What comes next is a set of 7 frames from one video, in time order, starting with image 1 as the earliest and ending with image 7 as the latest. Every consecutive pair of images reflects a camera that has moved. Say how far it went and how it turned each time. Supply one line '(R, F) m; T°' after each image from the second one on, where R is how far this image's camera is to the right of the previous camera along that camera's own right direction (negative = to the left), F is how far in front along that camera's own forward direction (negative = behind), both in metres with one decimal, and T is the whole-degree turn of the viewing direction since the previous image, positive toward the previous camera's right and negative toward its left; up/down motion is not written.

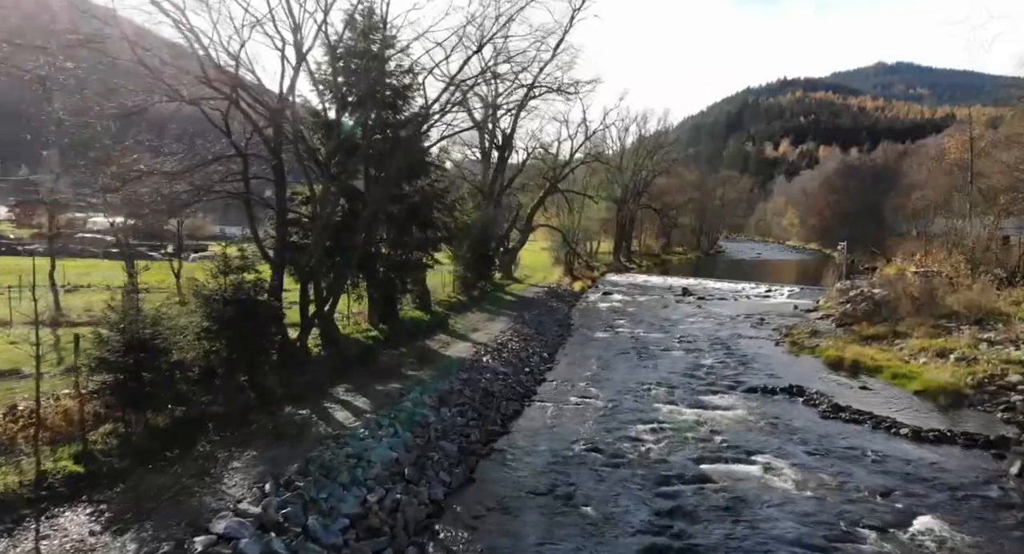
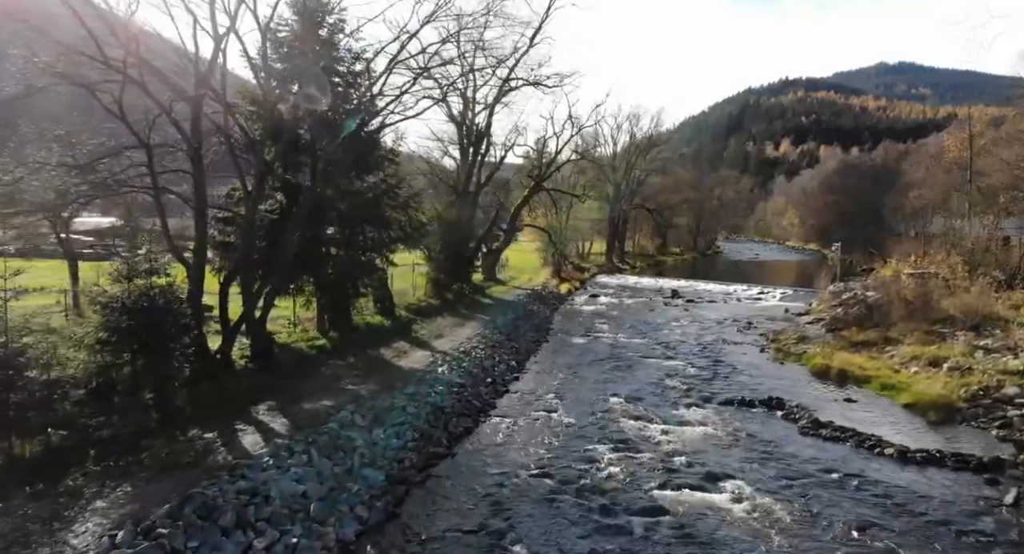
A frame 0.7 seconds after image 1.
(+1.1, +1.4) m; 0°
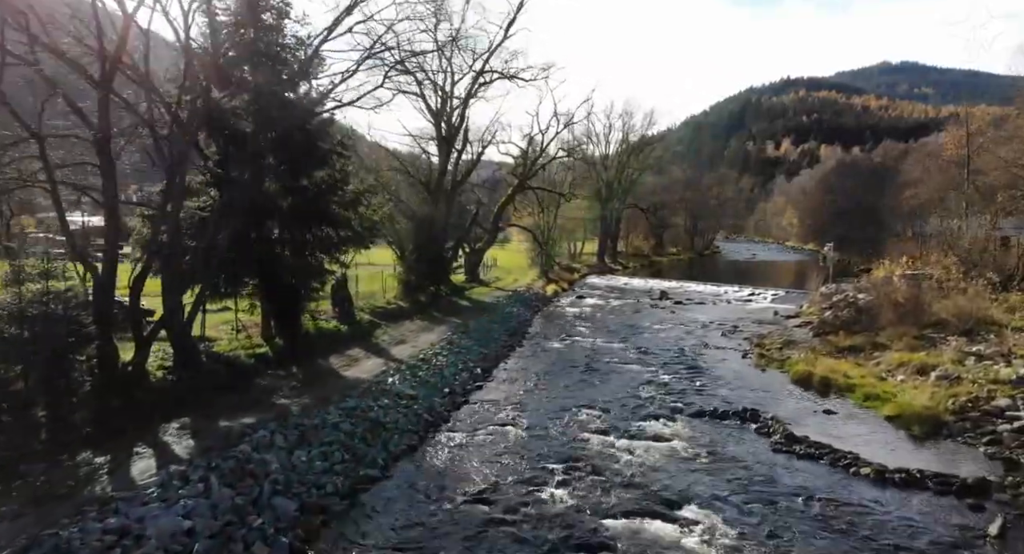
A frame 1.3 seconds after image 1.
(+1.1, +1.2) m; 0°
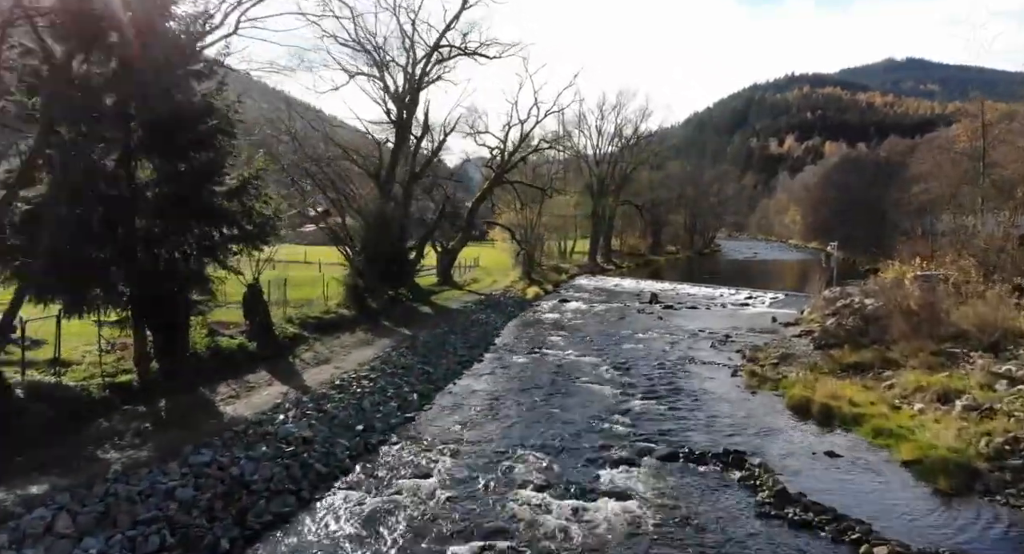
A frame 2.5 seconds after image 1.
(+1.6, +3.3) m; 0°
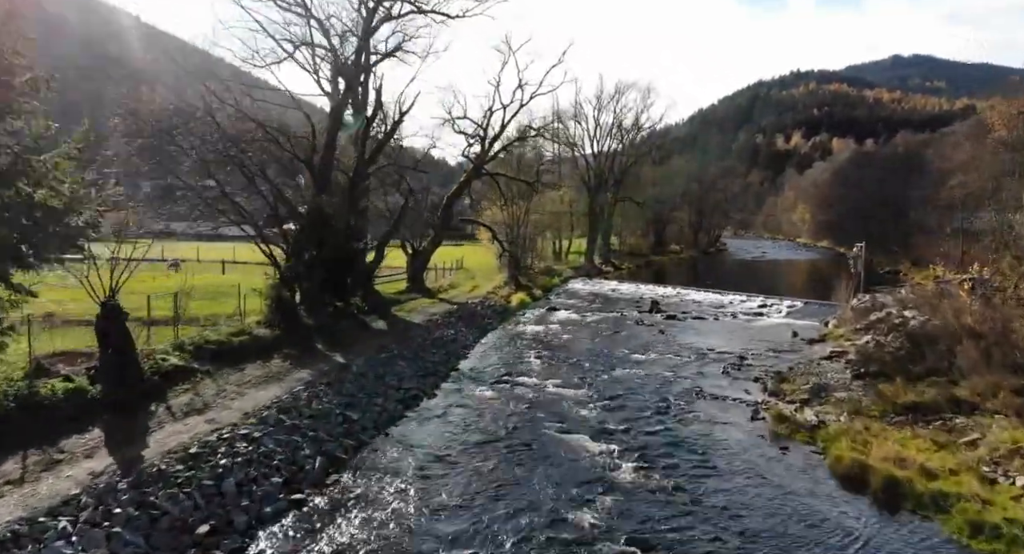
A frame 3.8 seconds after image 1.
(+1.1, +4.7) m; 0°
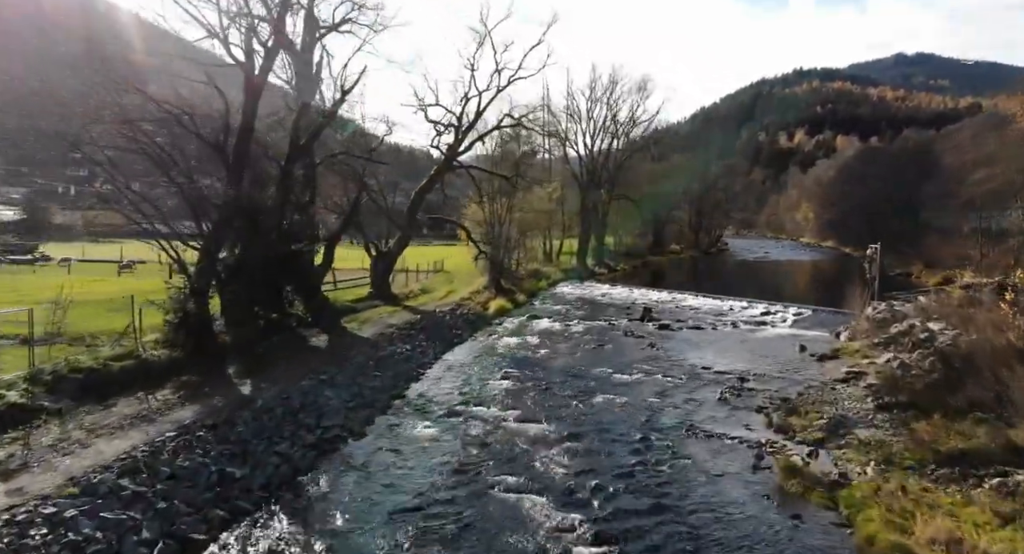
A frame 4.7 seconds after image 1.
(+1.2, +3.3) m; 0°
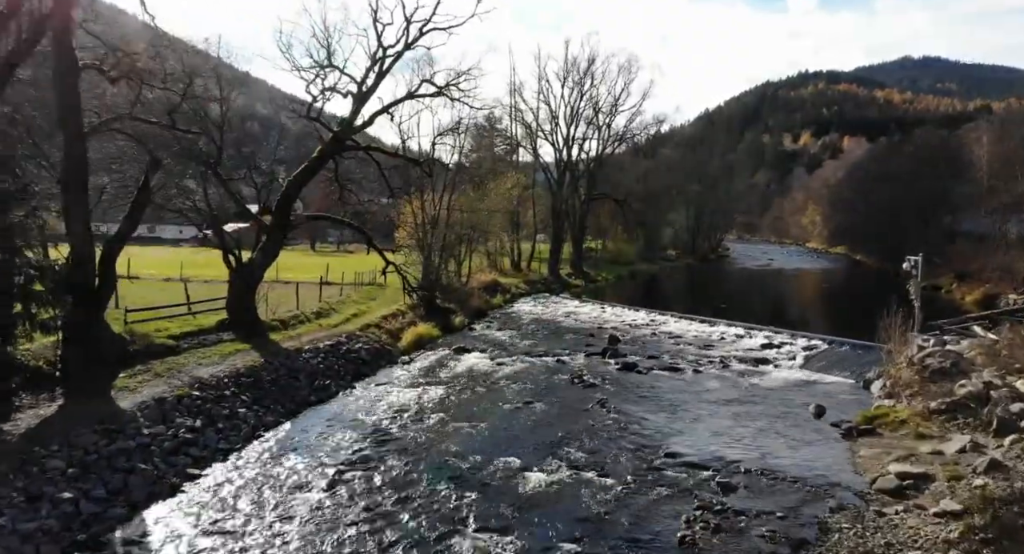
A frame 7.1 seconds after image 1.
(+3.0, +7.7) m; 0°
